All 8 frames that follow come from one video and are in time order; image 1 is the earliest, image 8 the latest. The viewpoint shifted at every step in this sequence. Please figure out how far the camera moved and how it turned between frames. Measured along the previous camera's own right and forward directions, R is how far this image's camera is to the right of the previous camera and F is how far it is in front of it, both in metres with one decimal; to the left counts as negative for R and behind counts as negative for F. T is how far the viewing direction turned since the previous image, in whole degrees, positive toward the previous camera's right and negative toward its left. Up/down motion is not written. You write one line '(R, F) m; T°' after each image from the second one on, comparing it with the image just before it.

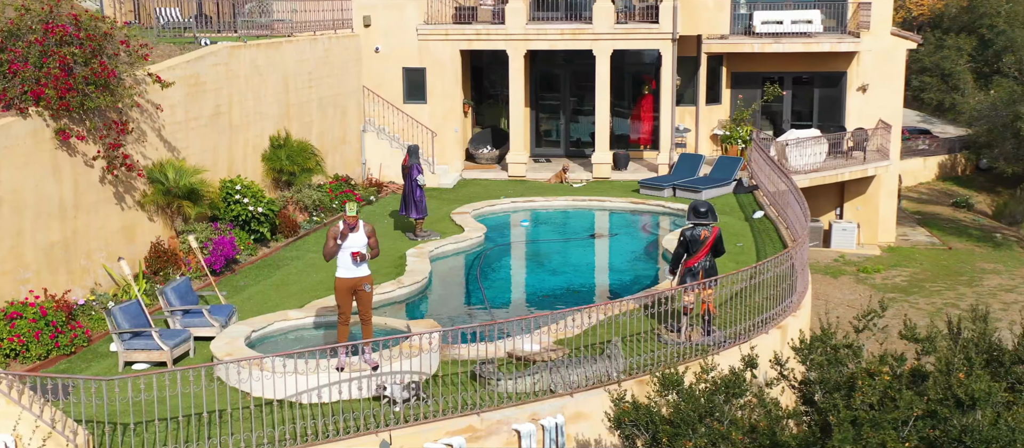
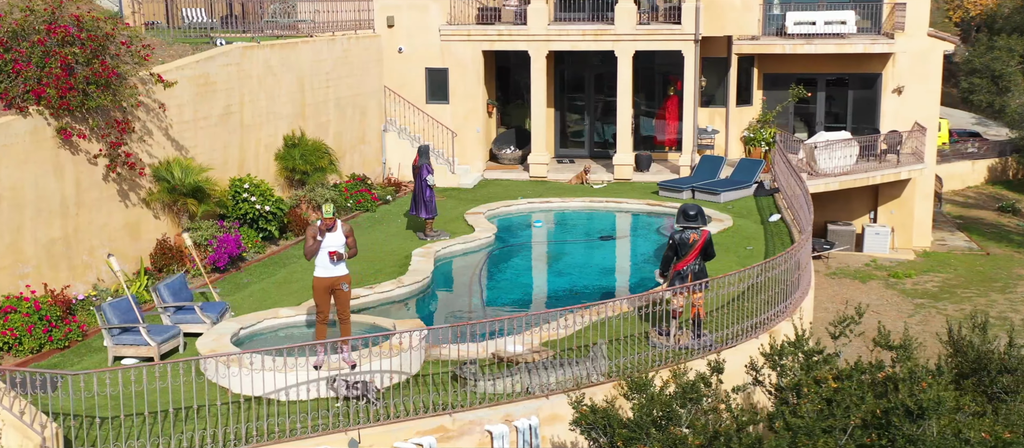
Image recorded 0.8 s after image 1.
(+0.8, 0.0) m; -3°
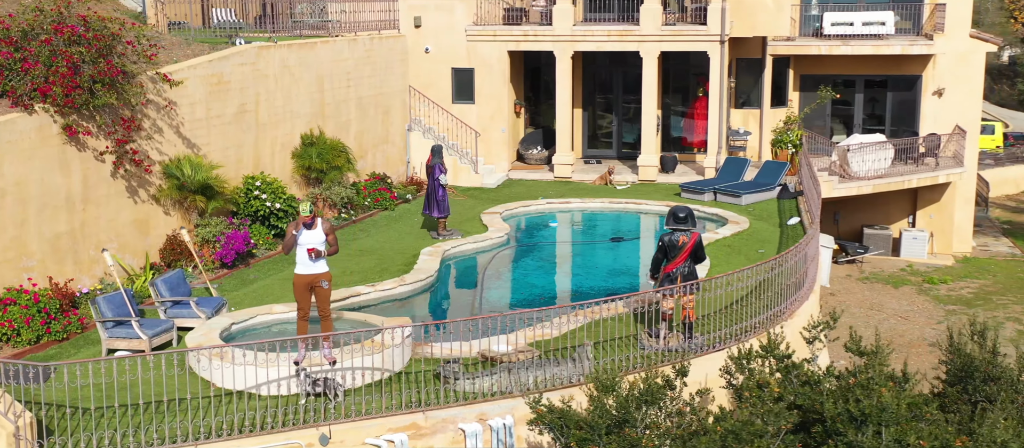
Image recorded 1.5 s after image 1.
(+0.9, 0.0) m; -3°
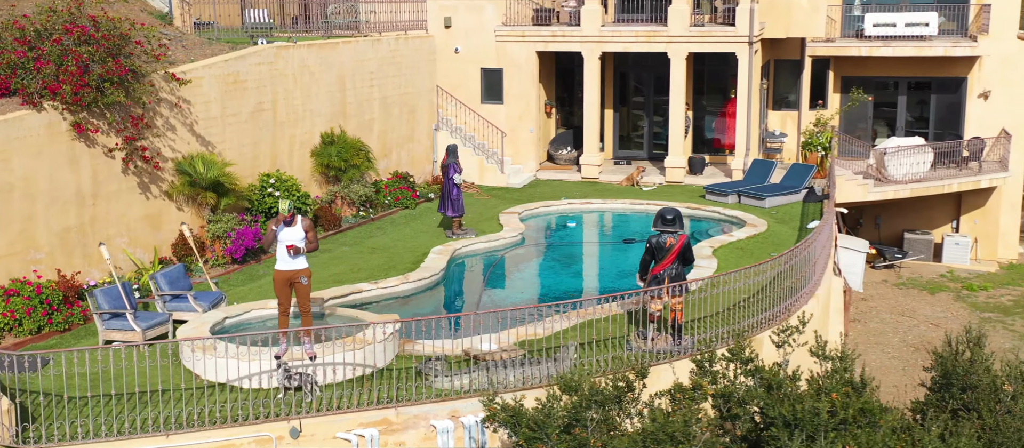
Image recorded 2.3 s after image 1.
(+1.0, -0.1) m; -4°
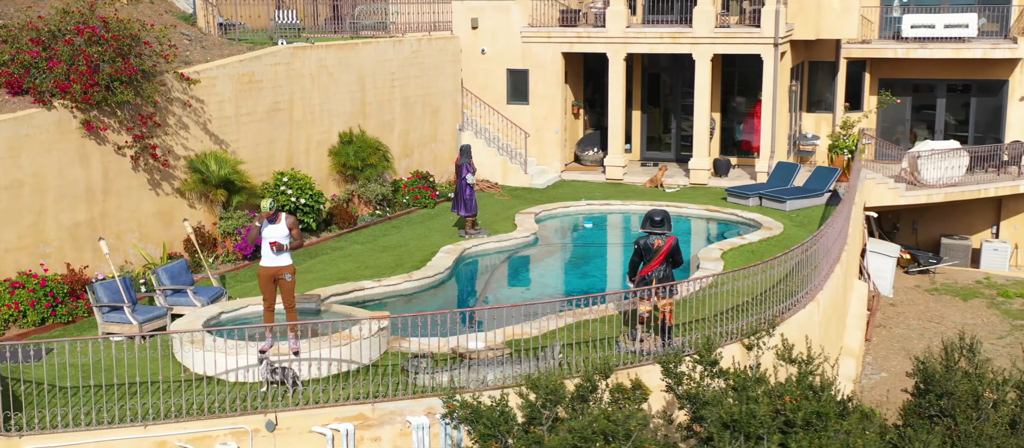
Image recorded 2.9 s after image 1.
(+0.9, -0.1) m; -3°
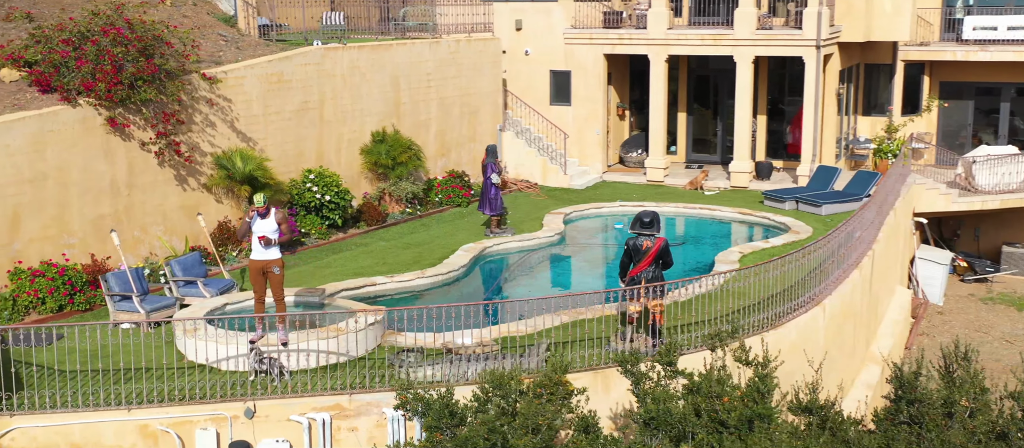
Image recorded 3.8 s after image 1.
(+1.3, -0.1) m; -5°
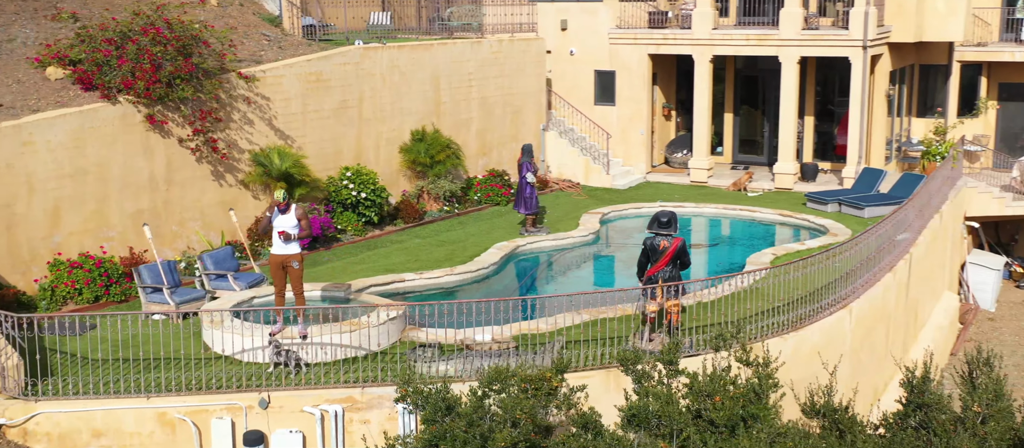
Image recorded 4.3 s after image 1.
(+0.7, -0.1) m; -4°
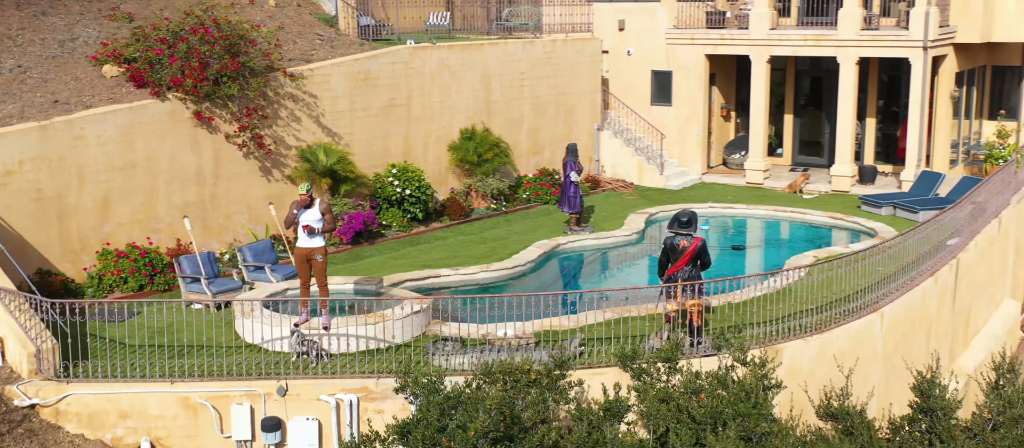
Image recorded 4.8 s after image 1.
(+0.9, -0.2) m; -5°
